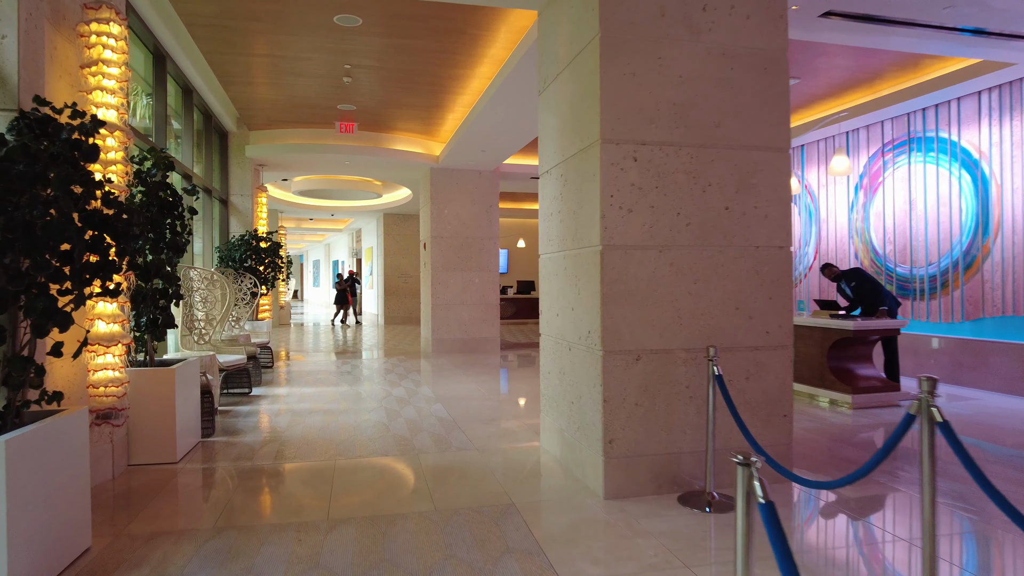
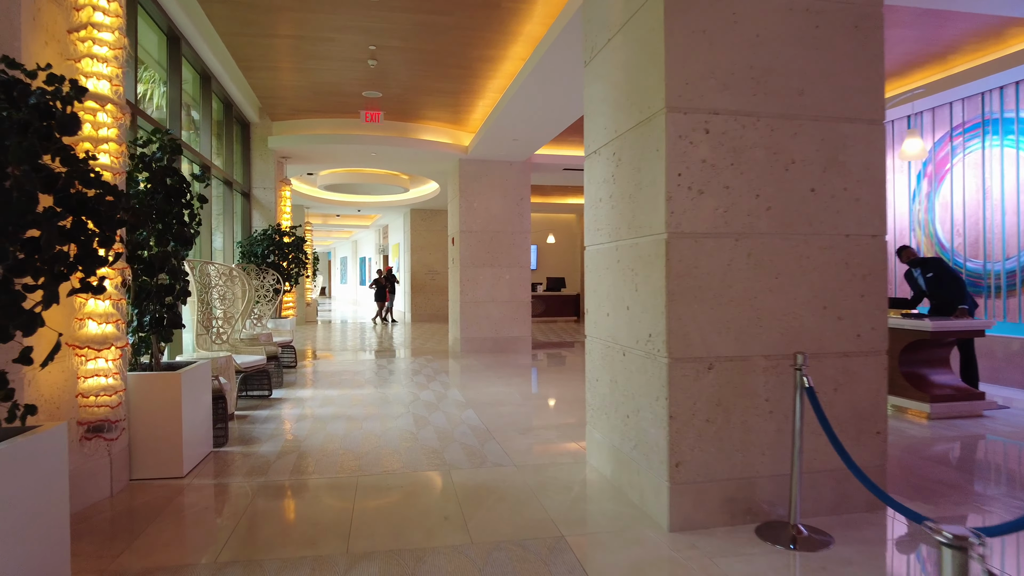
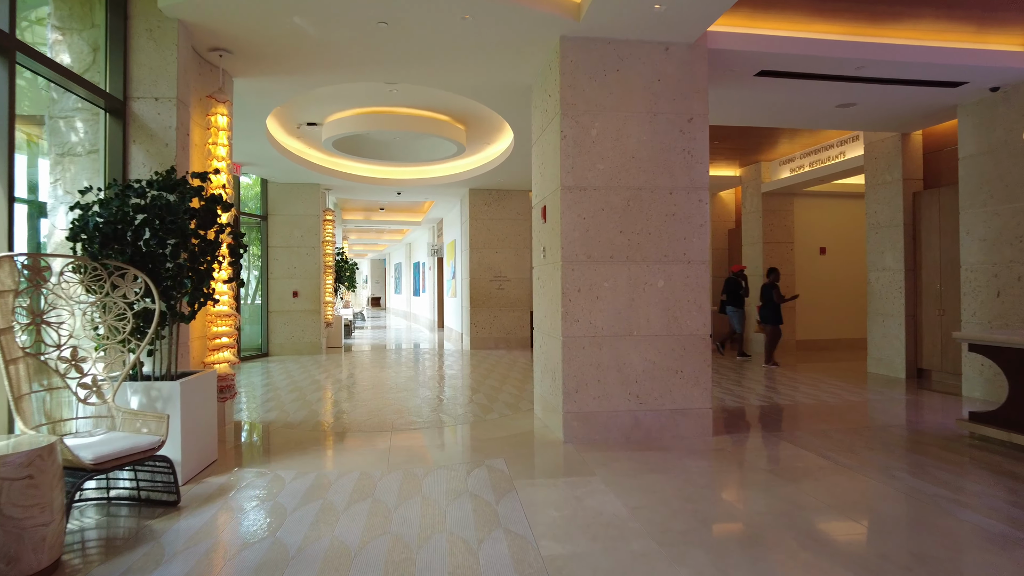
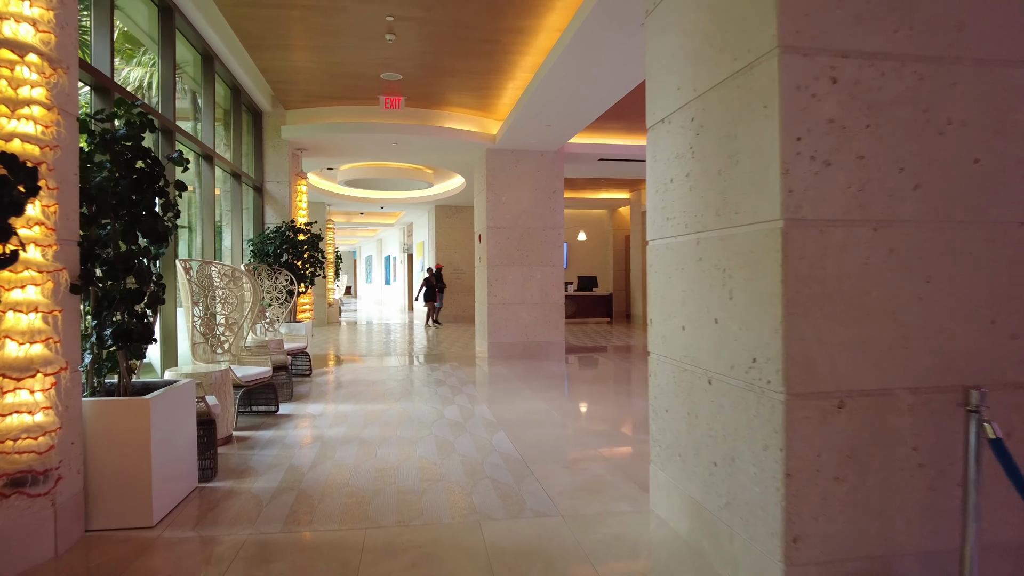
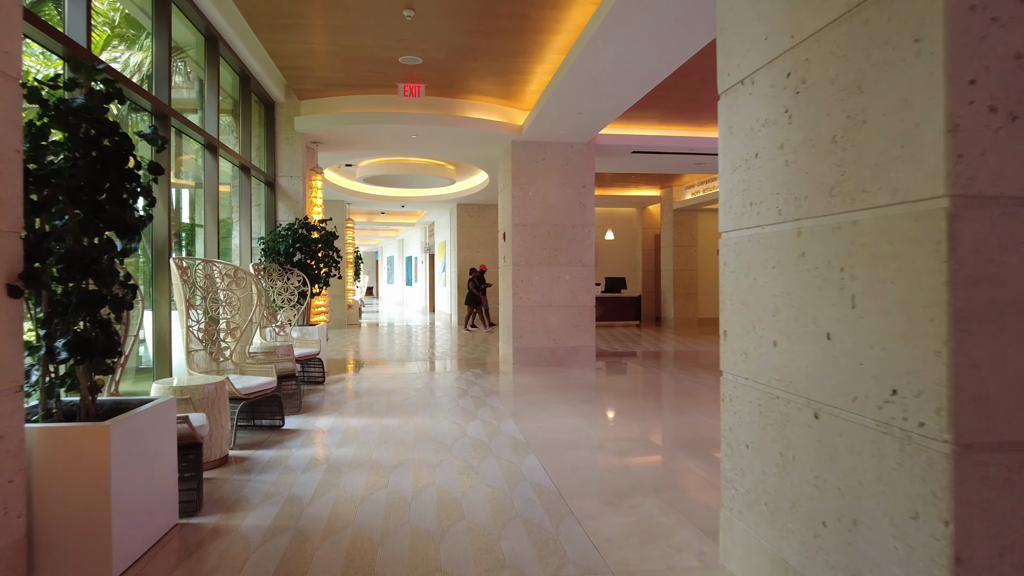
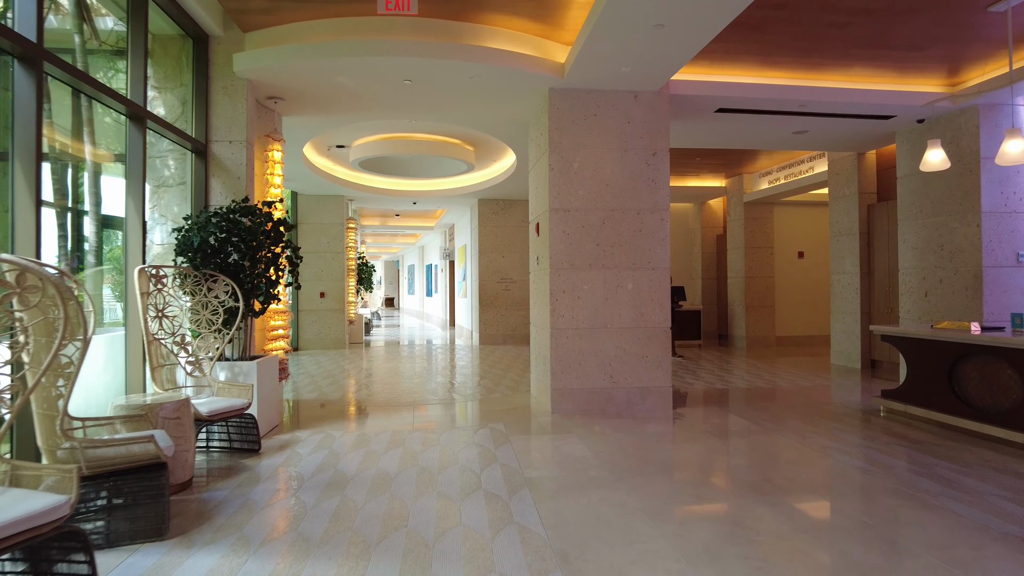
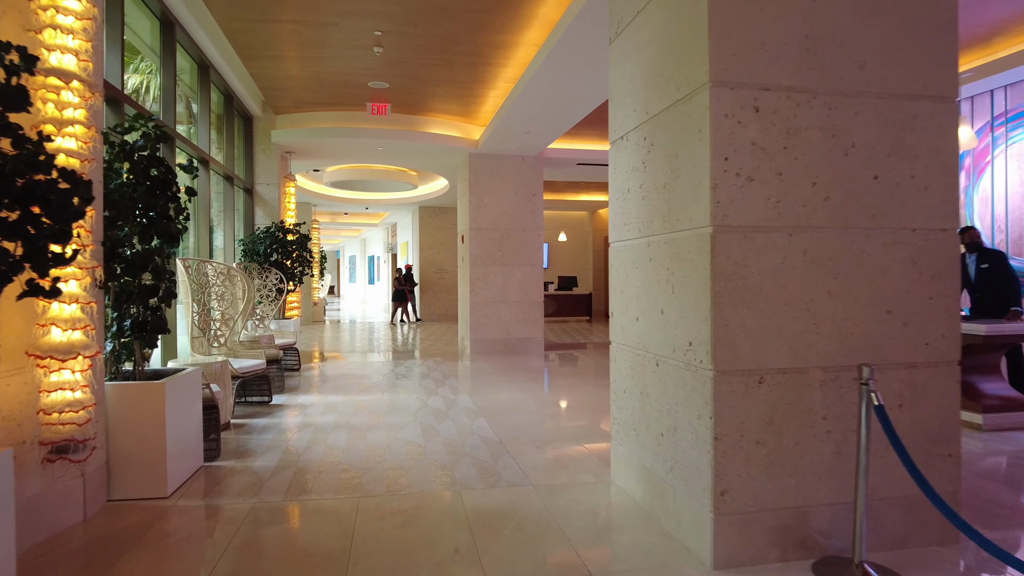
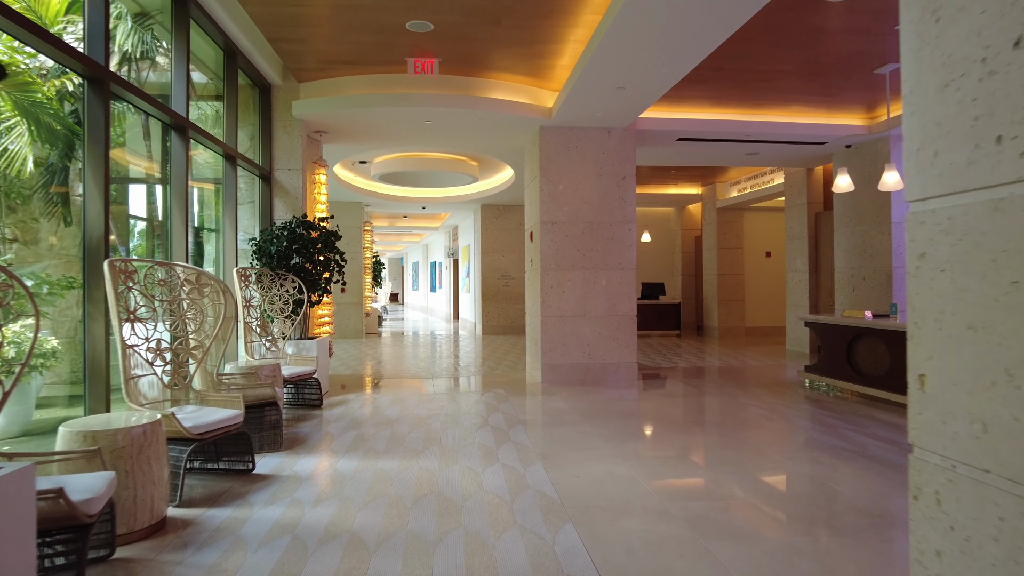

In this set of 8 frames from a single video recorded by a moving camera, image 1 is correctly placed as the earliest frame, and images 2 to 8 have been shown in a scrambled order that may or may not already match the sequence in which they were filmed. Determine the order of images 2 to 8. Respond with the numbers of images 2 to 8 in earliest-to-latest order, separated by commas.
2, 7, 4, 5, 8, 6, 3
